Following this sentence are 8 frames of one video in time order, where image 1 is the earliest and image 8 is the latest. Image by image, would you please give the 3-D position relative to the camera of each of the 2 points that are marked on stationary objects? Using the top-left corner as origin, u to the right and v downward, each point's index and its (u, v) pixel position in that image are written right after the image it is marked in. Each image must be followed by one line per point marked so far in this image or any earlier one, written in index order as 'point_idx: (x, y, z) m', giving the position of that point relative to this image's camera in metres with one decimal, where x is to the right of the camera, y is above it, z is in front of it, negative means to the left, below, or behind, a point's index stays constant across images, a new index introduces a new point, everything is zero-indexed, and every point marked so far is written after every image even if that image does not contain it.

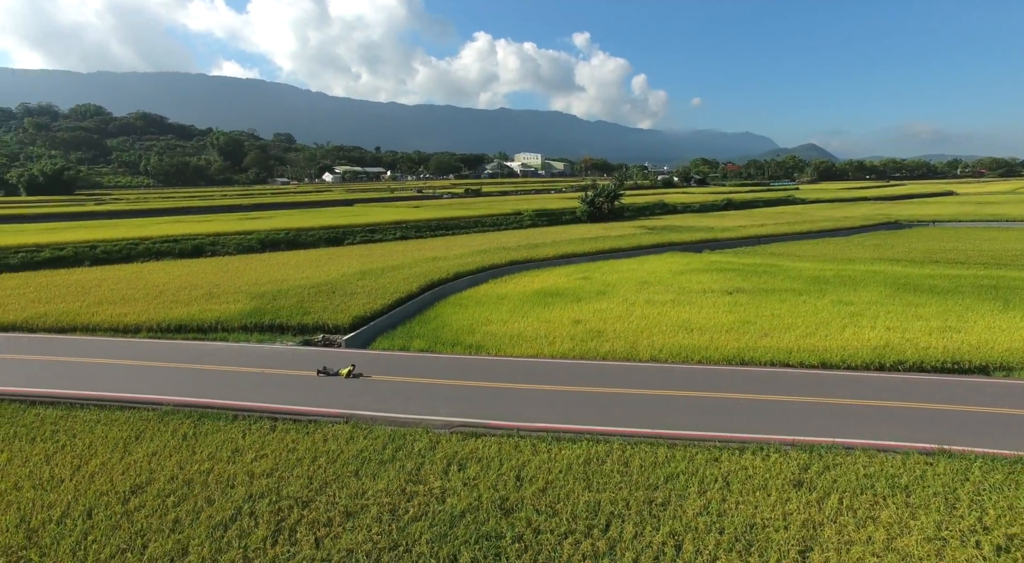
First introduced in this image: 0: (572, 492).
0: (+0.7, -2.6, +7.8) m
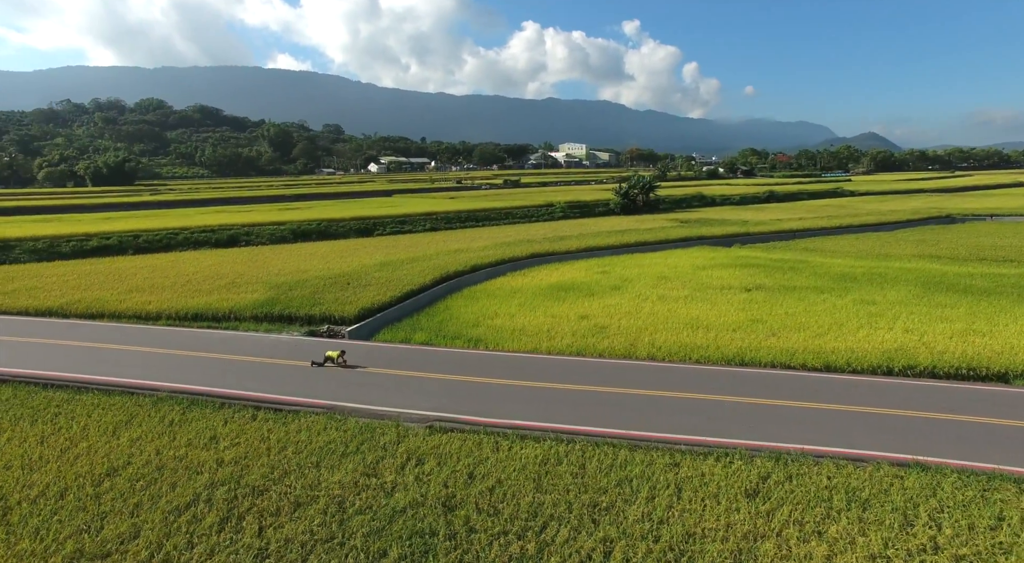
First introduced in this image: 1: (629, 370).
0: (0.0, -2.6, +7.8) m
1: (+2.4, -1.8, +13.4) m
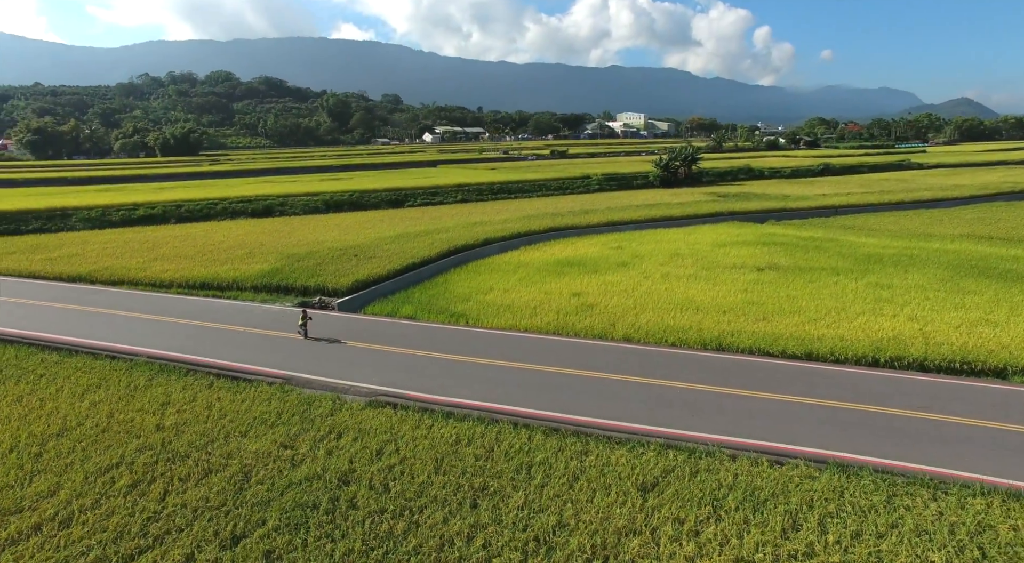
0: (-1.2, -2.3, +7.9) m
1: (+1.7, -1.4, +13.2) m
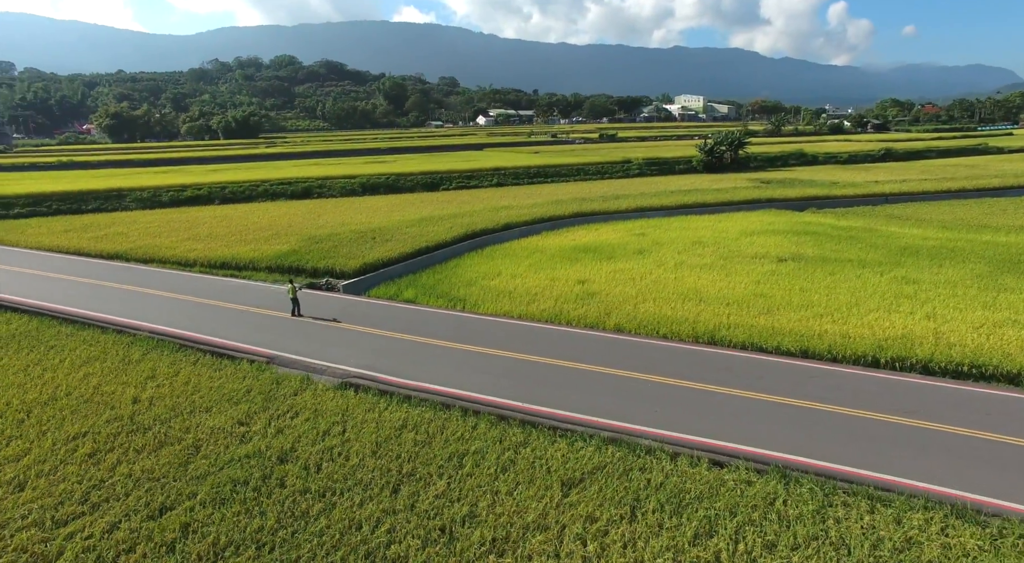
0: (-2.0, -2.2, +8.0) m
1: (+1.4, -1.1, +12.9) m
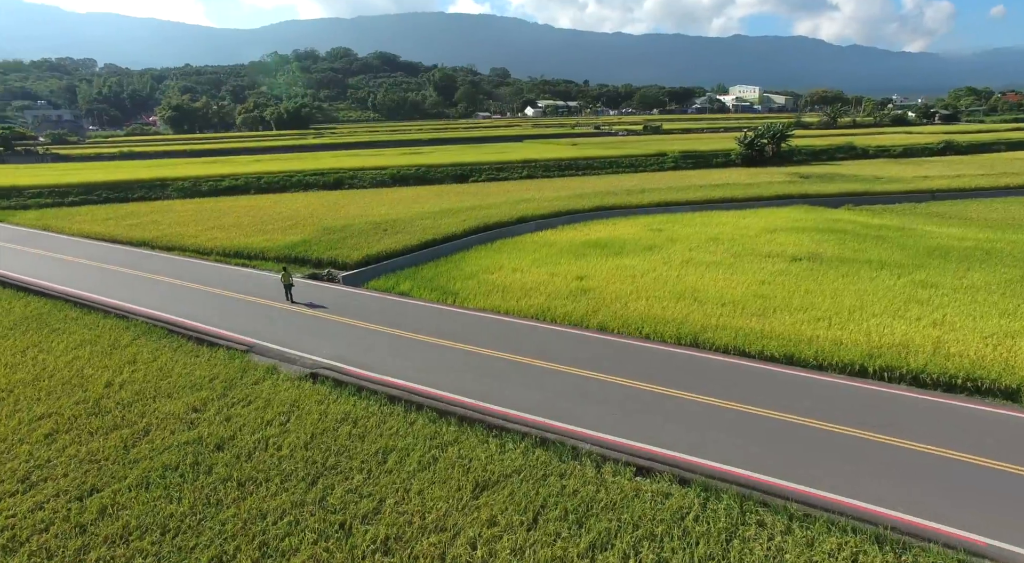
0: (-2.9, -2.1, +8.2) m
1: (+1.0, -1.1, +12.7) m
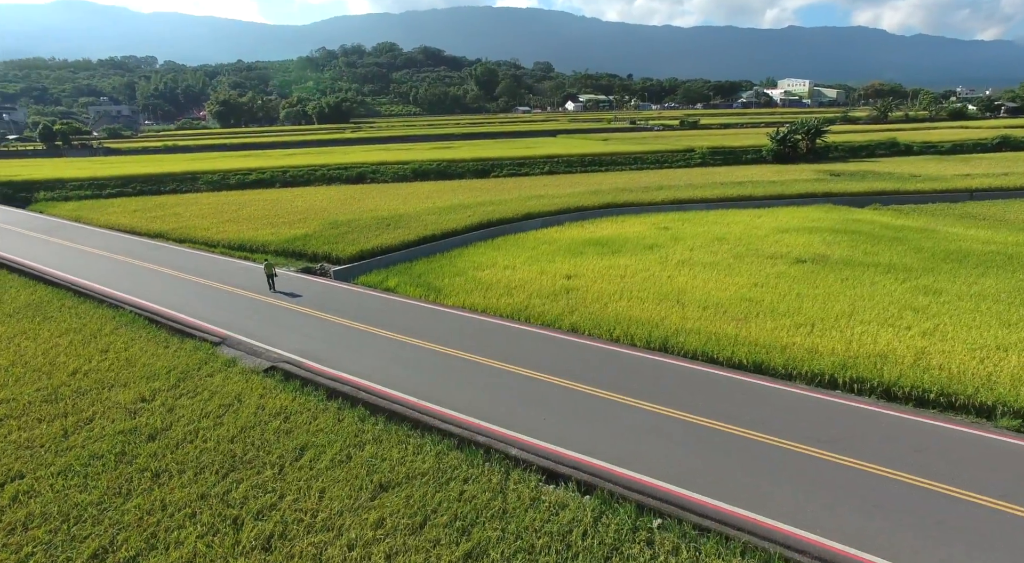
0: (-3.9, -2.0, +8.3) m
1: (+0.3, -1.1, +12.6) m
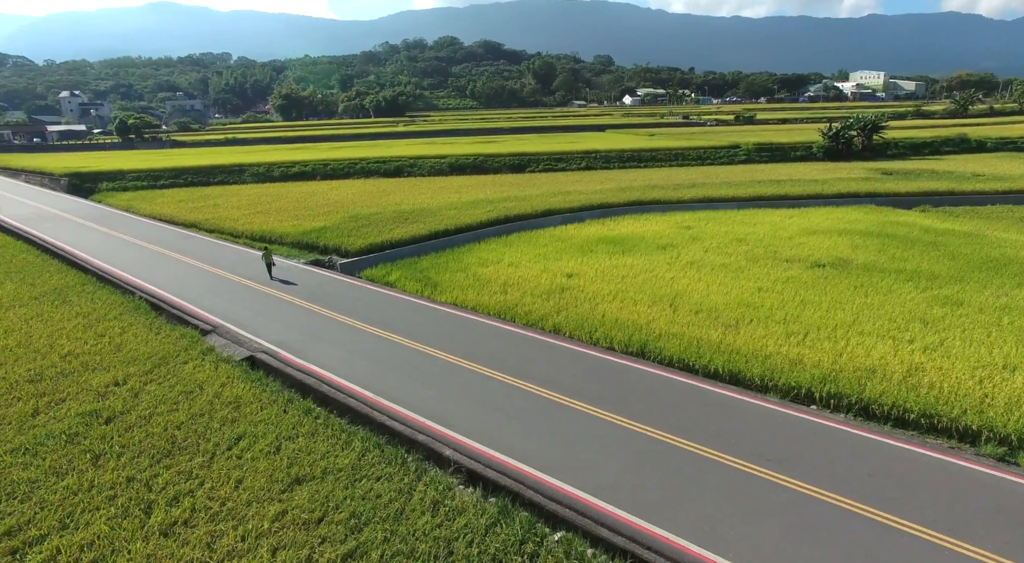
0: (-4.8, -1.9, +8.7) m
1: (-0.1, -1.0, +12.4) m
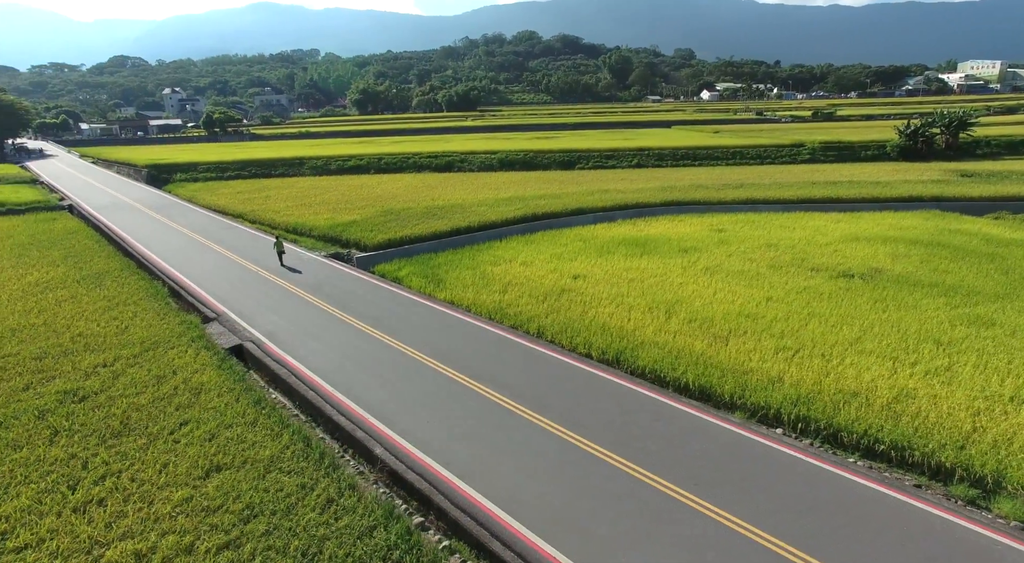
0: (-5.6, -1.8, +9.2) m
1: (-0.4, -1.0, +12.3) m
